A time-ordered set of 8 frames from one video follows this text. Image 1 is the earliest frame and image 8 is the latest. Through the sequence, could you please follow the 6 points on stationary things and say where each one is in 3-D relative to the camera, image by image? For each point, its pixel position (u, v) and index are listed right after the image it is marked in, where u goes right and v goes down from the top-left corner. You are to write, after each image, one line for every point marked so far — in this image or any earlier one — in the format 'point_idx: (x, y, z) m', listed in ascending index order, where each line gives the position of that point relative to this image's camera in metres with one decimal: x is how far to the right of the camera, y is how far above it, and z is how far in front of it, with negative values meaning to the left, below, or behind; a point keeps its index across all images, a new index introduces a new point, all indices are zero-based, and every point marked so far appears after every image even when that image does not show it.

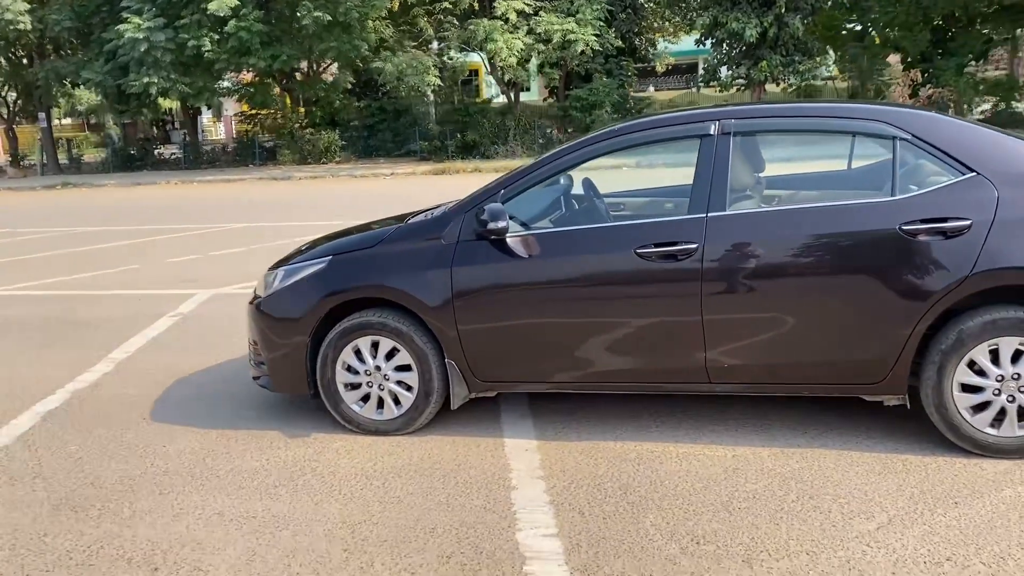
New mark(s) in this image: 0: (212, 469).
0: (-1.4, -0.8, +4.1) m
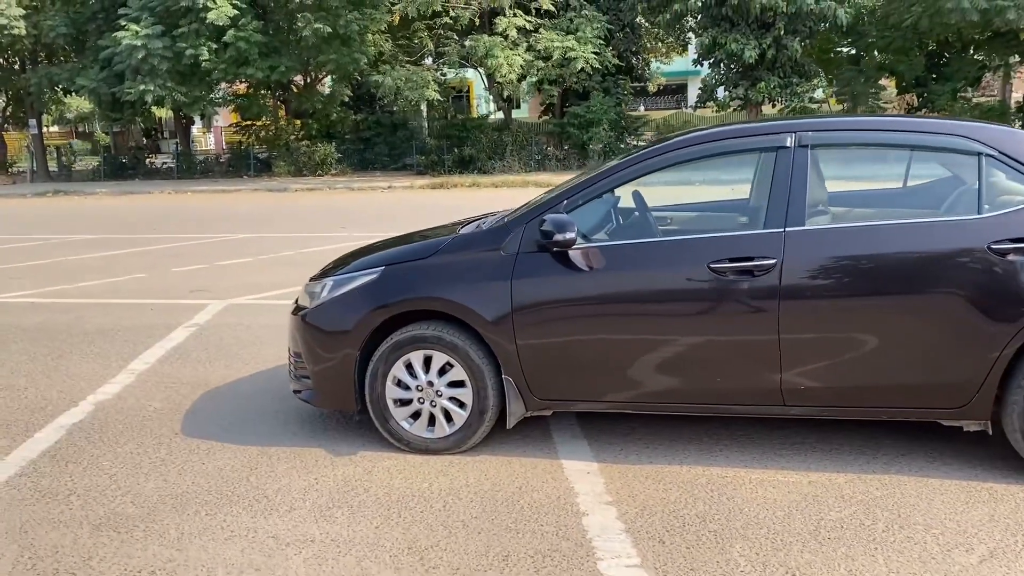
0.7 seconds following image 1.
0: (-1.1, -0.9, +3.9) m
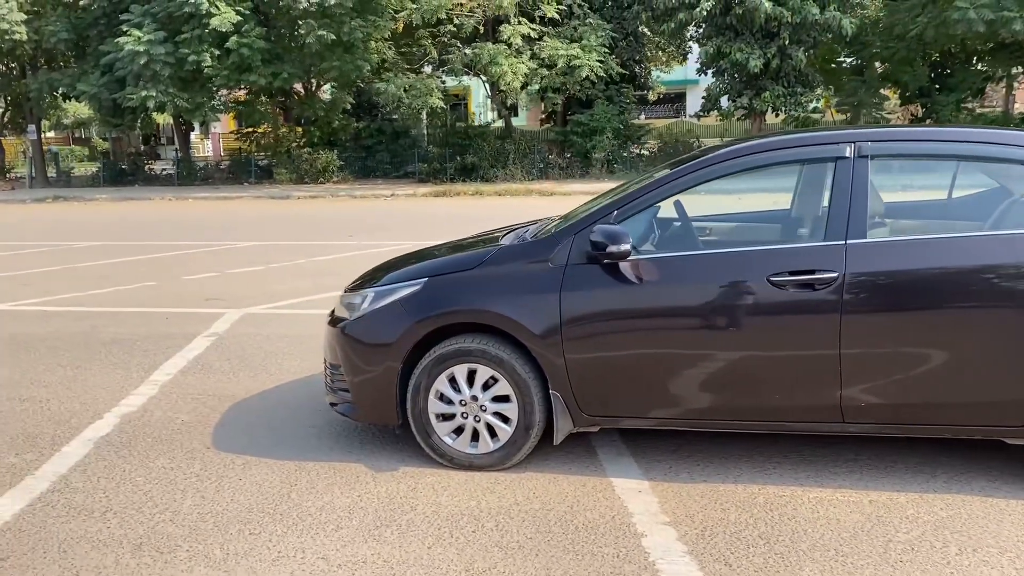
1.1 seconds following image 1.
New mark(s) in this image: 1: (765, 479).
0: (-0.9, -0.9, +3.8) m
1: (+1.1, -0.8, +3.9) m
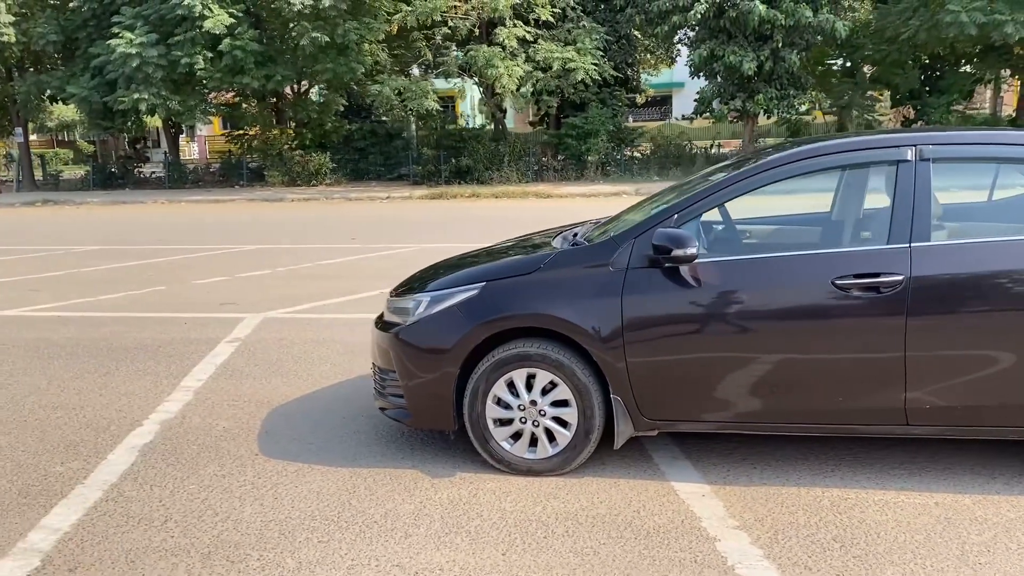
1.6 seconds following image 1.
0: (-0.6, -0.9, +3.8) m
1: (+1.4, -0.9, +3.9) m
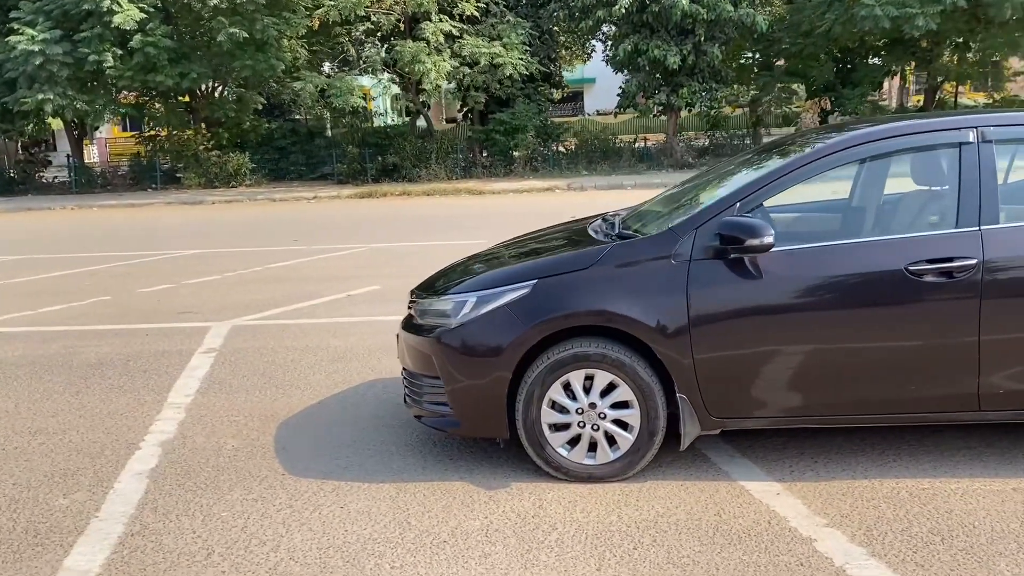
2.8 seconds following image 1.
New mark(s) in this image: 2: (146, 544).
0: (-0.3, -1.0, +3.5) m
1: (+1.6, -0.8, +3.8) m
2: (-1.4, -1.0, +3.5) m
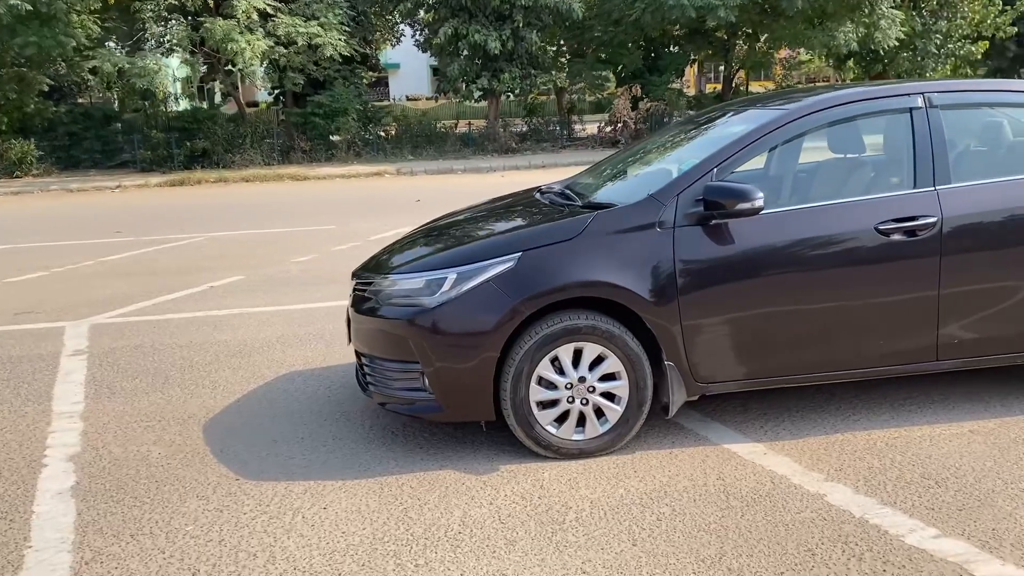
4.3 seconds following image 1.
0: (-0.3, -0.9, +3.2) m
1: (+1.6, -0.6, +4.0) m
2: (-1.4, -0.9, +3.0) m
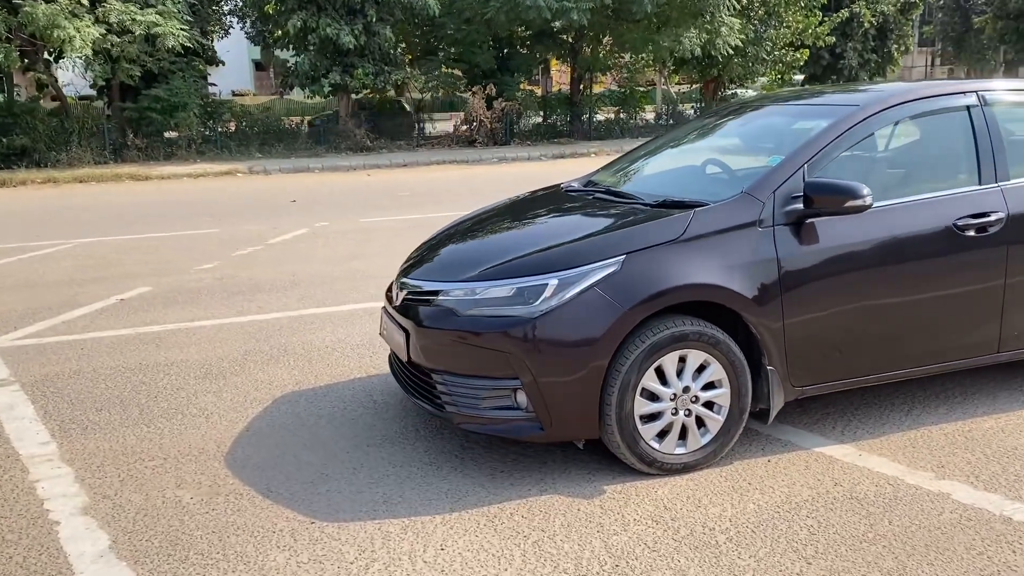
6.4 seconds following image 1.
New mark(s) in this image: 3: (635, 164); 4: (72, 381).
0: (+0.2, -0.9, +2.9) m
1: (+1.9, -0.6, +4.1) m
2: (-0.8, -1.0, +2.5) m
3: (+0.7, +0.7, +5.0) m
4: (-2.5, -0.5, +5.1) m
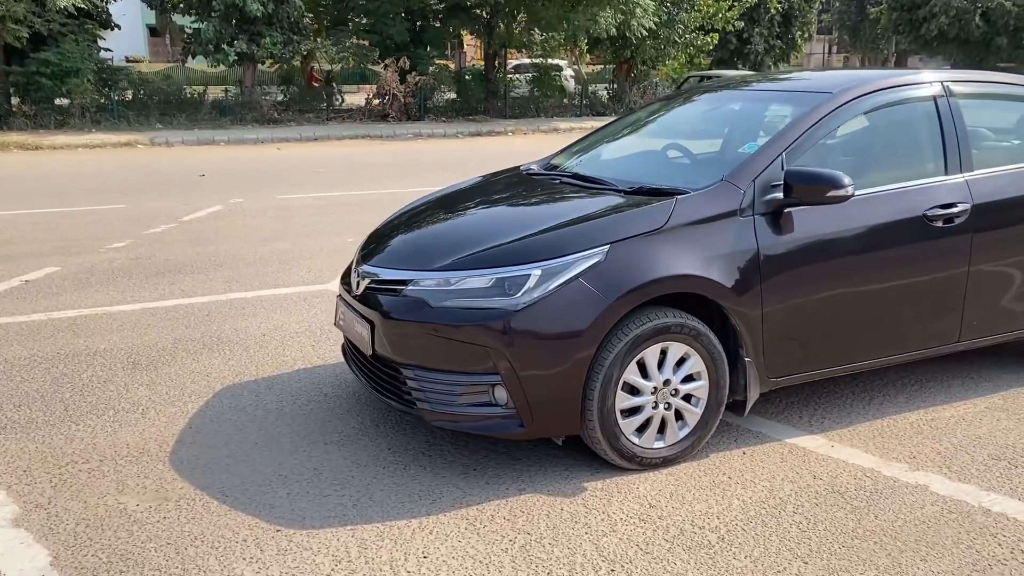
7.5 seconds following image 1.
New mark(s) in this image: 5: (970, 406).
0: (+0.2, -0.9, +2.8) m
1: (+1.7, -0.5, +4.1) m
2: (-0.8, -1.0, +2.2) m
3: (+0.4, +0.8, +4.9) m
4: (-2.8, -0.4, +4.6) m
5: (+2.1, -0.5, +4.1) m
